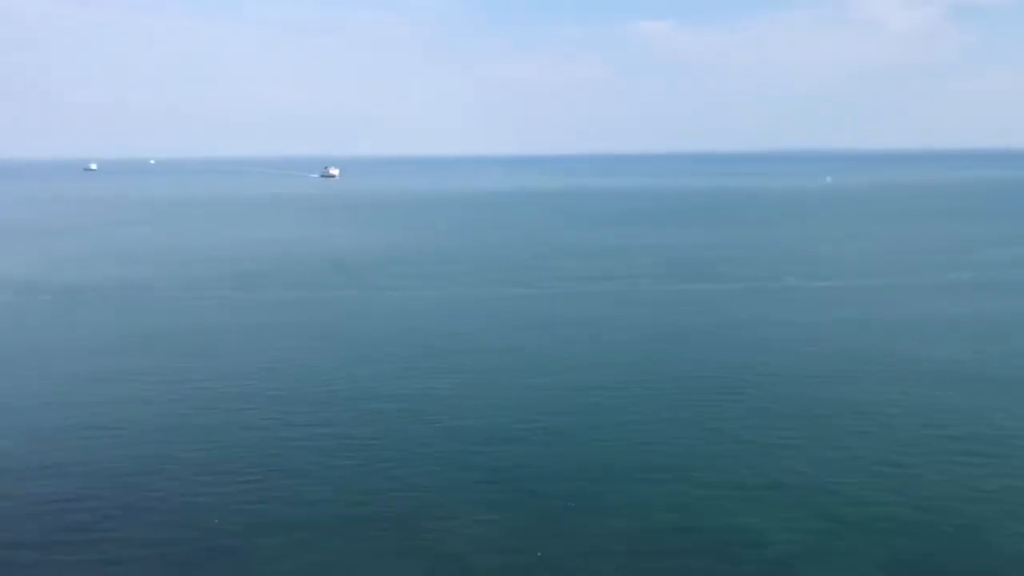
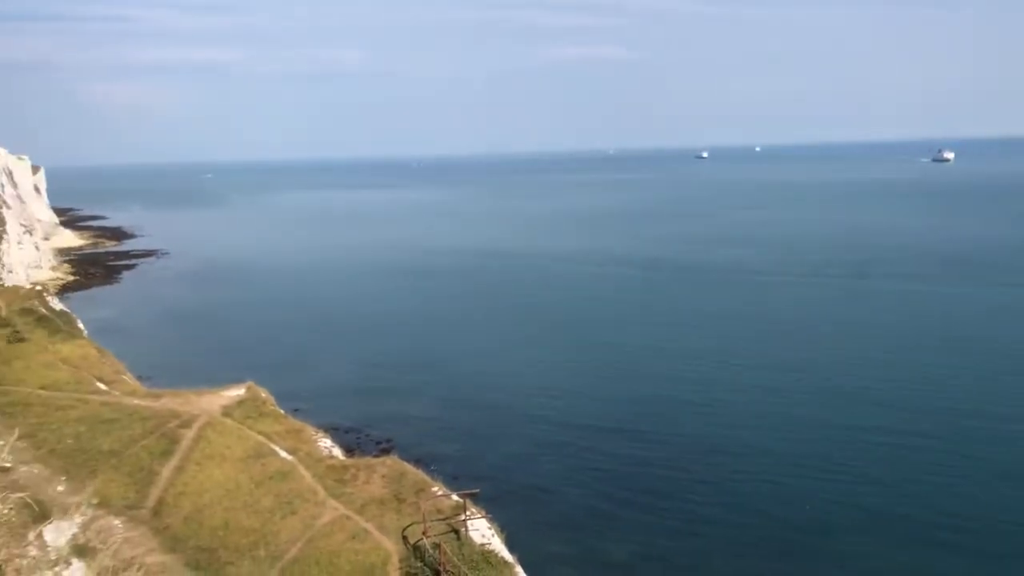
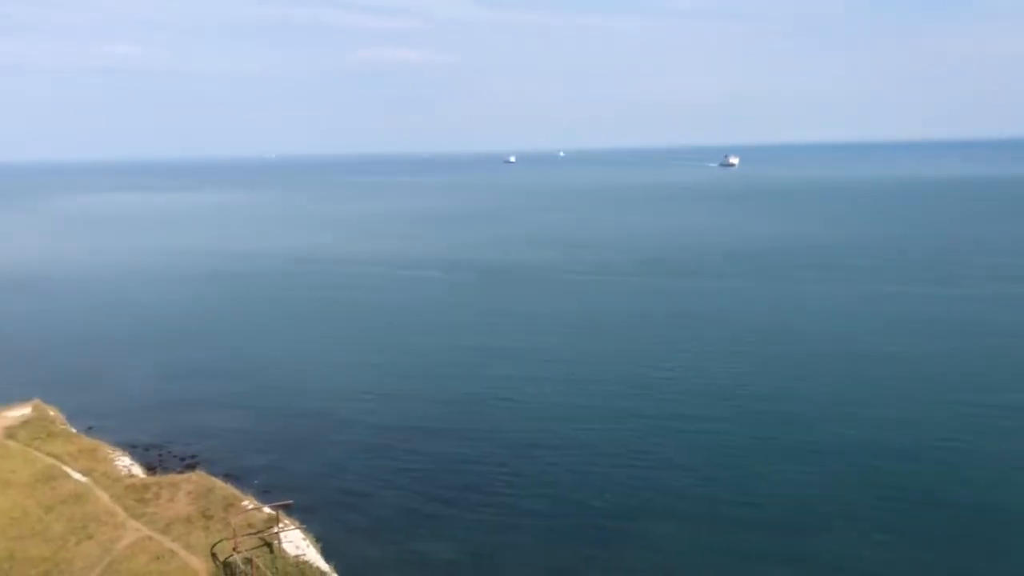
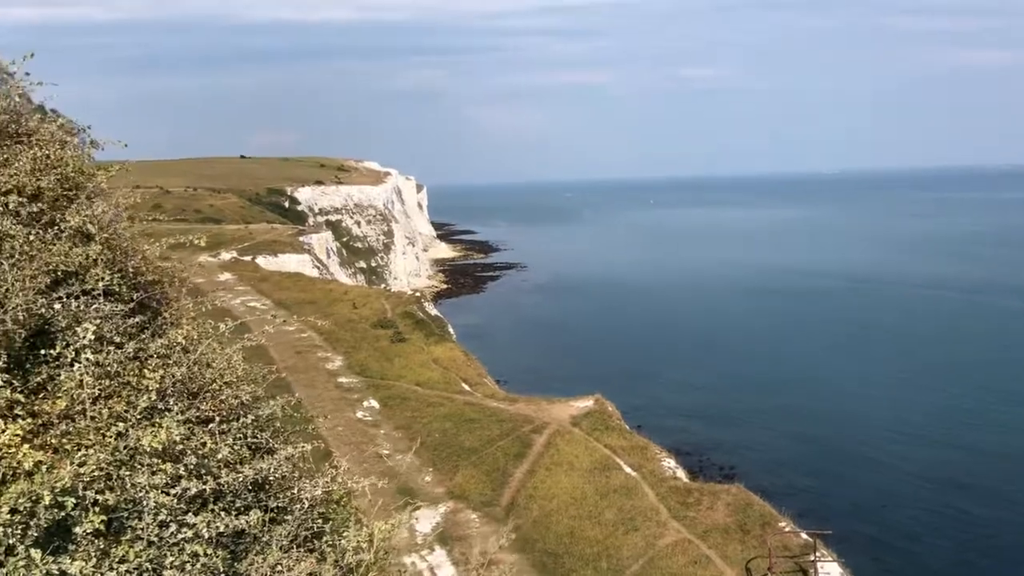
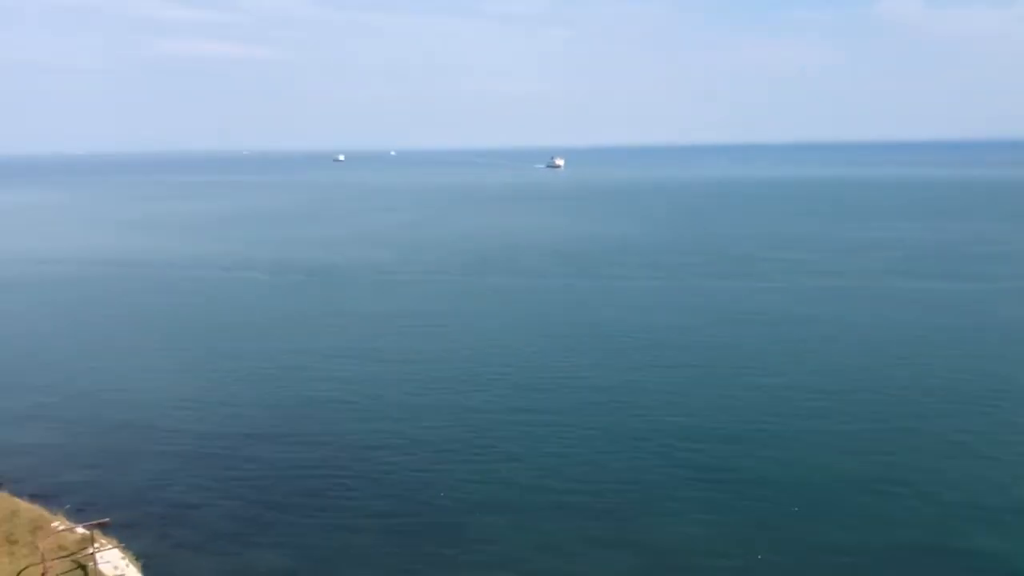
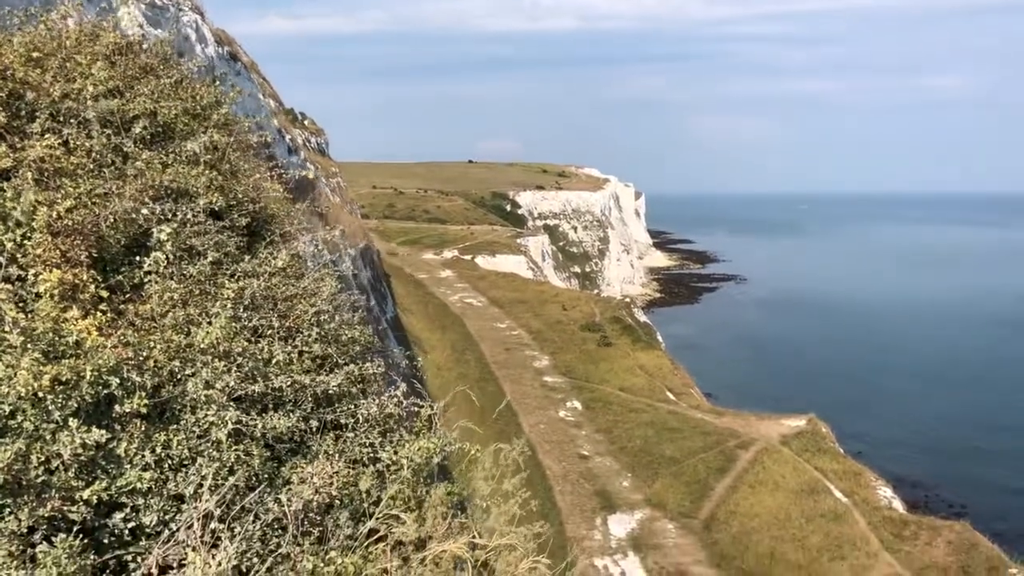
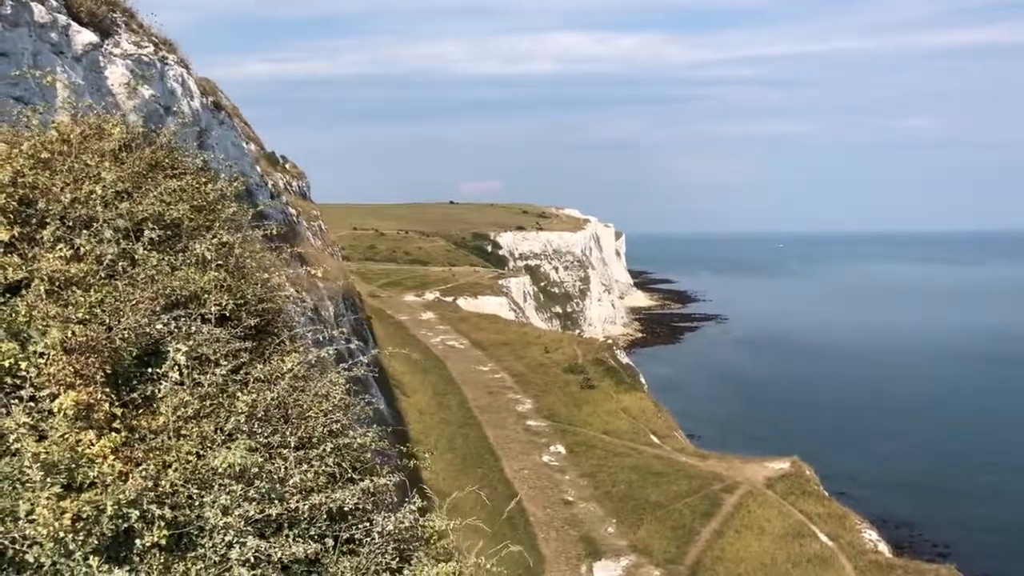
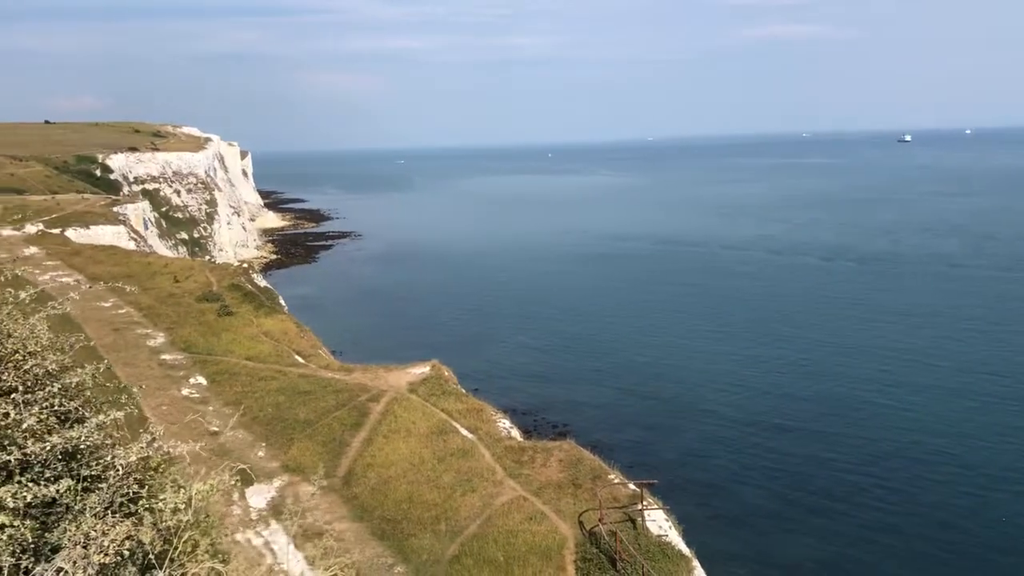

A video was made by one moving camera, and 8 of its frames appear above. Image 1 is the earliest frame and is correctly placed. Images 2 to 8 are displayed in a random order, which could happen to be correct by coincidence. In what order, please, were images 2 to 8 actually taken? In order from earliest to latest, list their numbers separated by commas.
5, 3, 2, 8, 4, 7, 6
